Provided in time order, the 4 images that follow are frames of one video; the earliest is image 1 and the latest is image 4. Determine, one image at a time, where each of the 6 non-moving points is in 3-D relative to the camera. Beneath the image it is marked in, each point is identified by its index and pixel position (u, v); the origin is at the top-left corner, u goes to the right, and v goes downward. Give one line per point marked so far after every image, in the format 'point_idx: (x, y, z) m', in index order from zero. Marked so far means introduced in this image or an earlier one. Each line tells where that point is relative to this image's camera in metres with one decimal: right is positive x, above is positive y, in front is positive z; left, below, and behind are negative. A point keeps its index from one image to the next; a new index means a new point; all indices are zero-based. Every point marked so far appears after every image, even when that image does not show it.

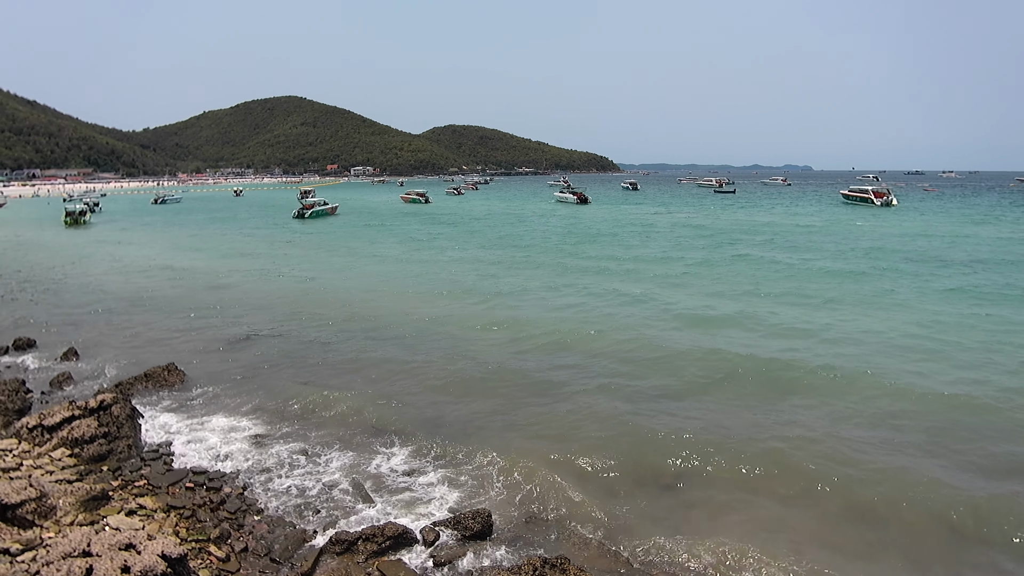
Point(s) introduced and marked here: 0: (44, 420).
0: (-6.9, -1.9, +9.3) m
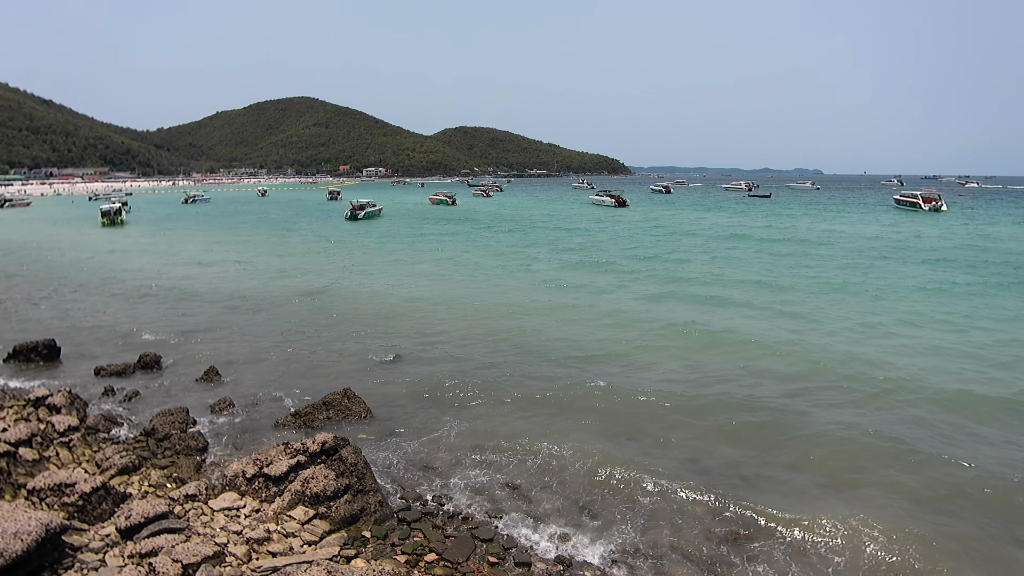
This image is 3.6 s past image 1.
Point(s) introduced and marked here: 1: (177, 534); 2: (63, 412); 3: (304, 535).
0: (-3.0, -2.2, +7.6) m
1: (-3.3, -2.4, +6.3) m
2: (-6.9, -1.9, +9.7) m
3: (-2.2, -2.6, +6.6) m
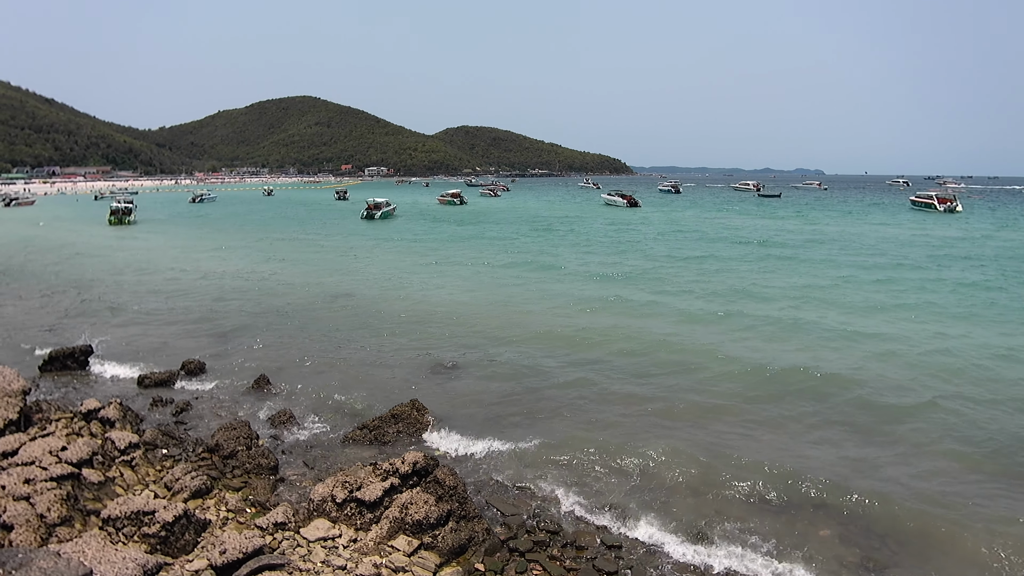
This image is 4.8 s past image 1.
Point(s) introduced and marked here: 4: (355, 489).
0: (-1.7, -2.2, +6.9) m
1: (-2.1, -2.5, +5.6) m
2: (-5.6, -2.0, +9.0) m
3: (-0.9, -2.6, +5.9) m
4: (-1.7, -2.2, +7.0) m
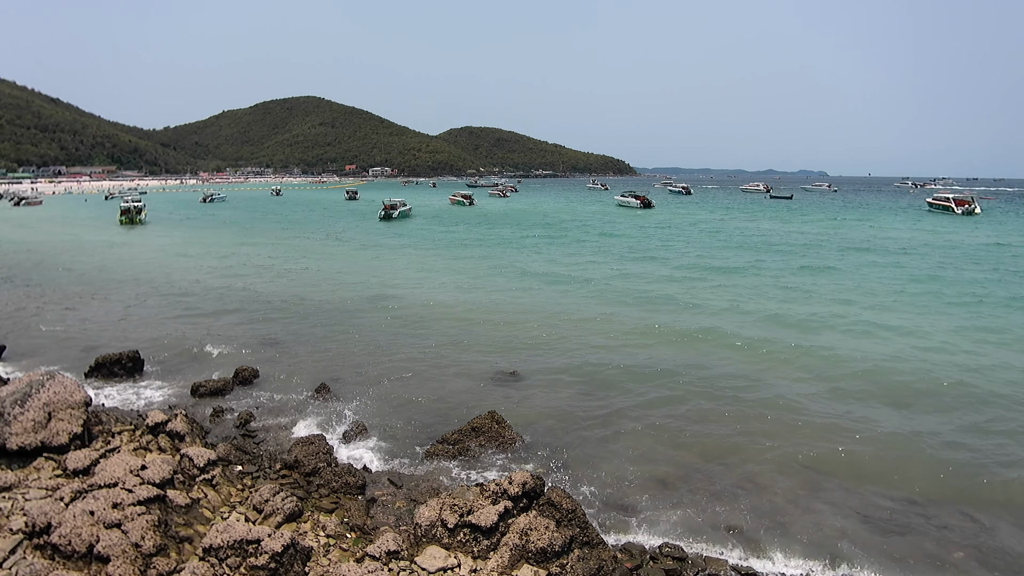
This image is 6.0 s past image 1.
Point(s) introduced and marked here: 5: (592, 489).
0: (-0.5, -2.3, +6.4) m
1: (-0.8, -2.6, +5.1) m
2: (-4.4, -2.0, +8.5) m
3: (+0.3, -2.7, +5.4) m
4: (-0.5, -2.3, +6.4) m
5: (+1.0, -2.4, +7.7) m
